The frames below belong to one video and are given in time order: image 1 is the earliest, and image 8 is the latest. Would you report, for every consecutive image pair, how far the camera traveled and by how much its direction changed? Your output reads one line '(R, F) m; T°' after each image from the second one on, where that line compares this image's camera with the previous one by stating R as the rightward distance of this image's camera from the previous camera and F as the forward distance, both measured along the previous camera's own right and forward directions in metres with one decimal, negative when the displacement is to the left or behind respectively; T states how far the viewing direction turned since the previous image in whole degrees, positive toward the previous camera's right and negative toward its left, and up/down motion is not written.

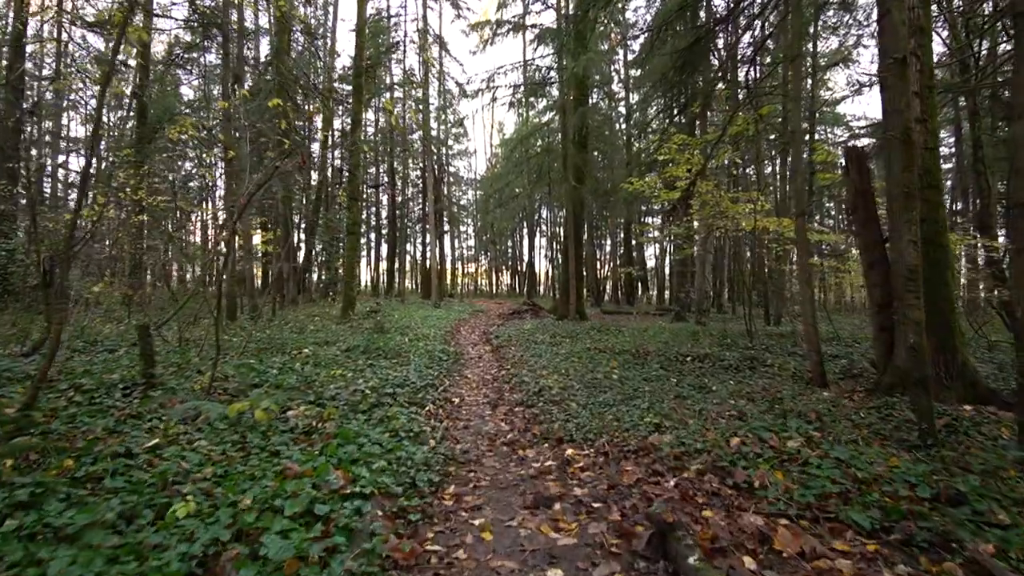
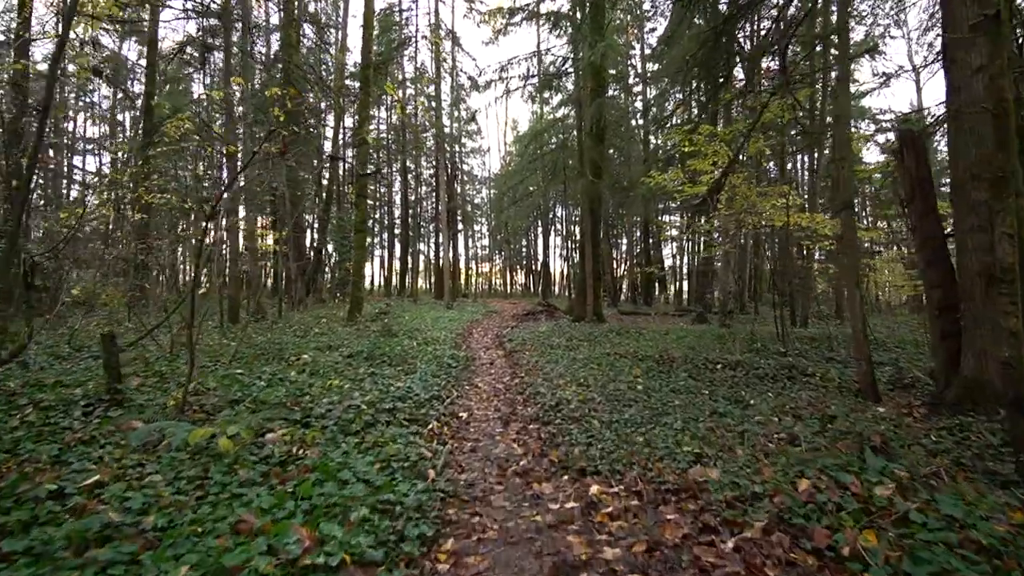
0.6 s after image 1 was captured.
(0.0, +0.7) m; -1°
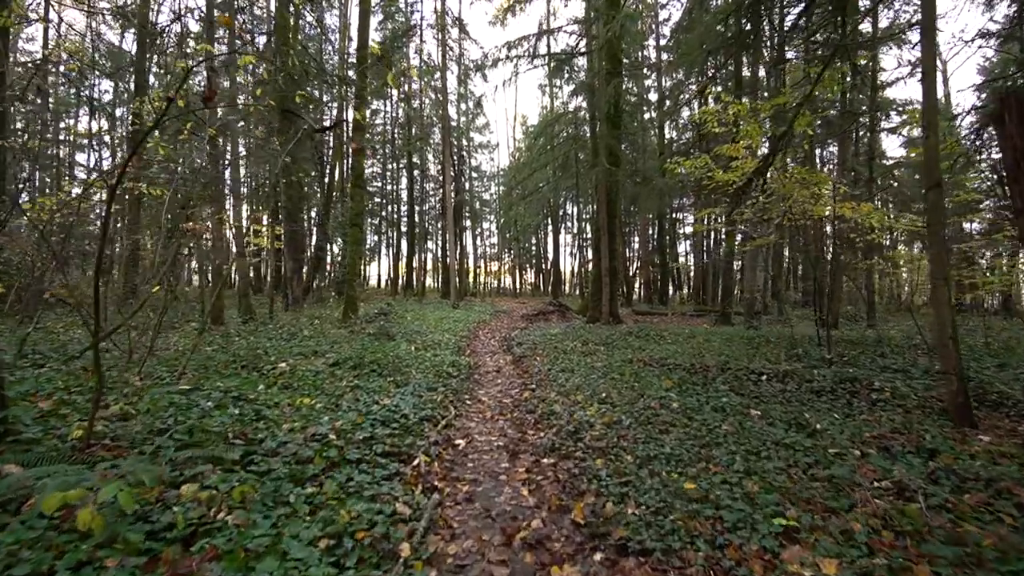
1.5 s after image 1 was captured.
(0.0, +1.2) m; -1°
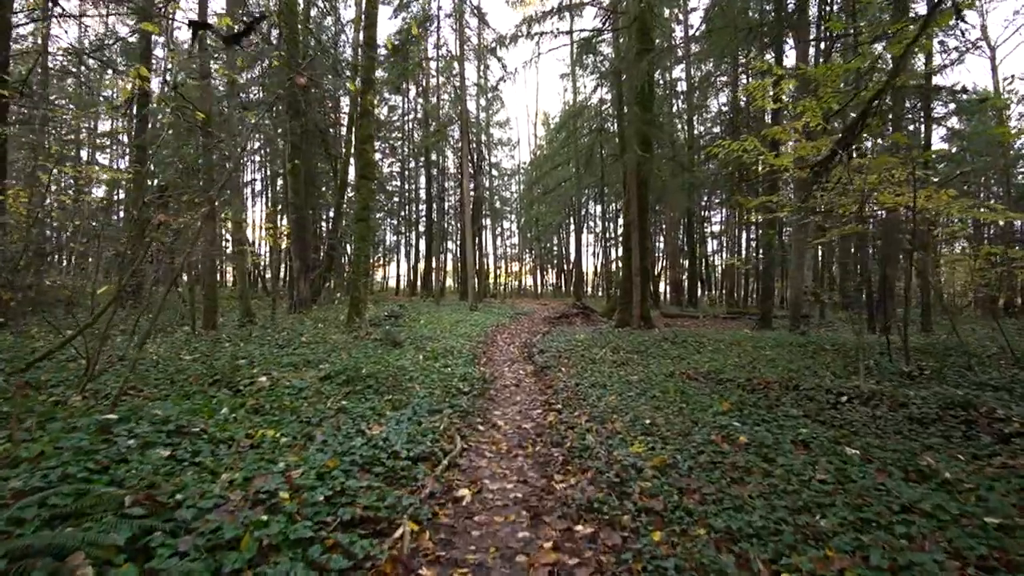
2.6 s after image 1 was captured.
(0.0, +1.3) m; -2°
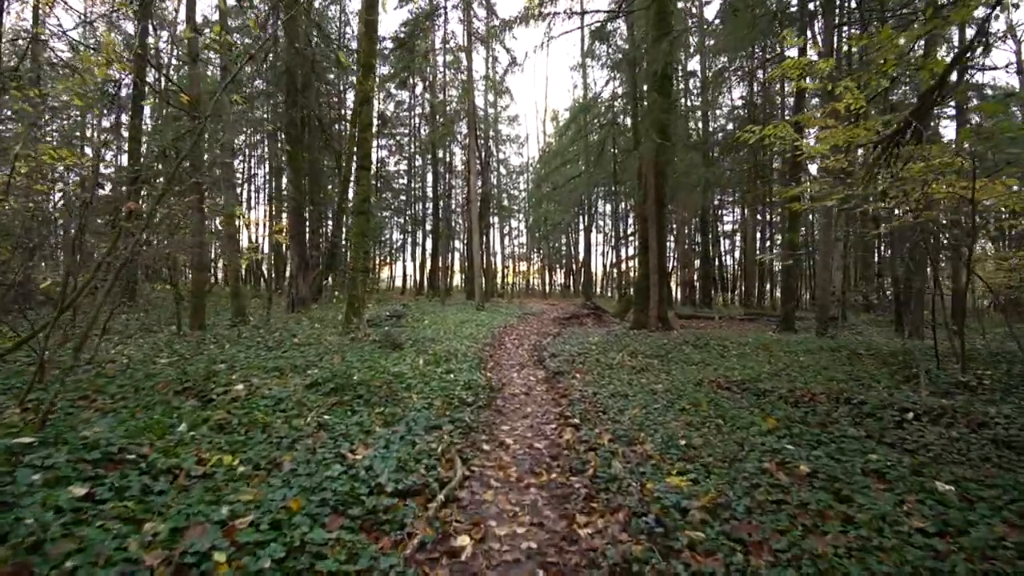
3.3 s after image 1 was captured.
(0.0, +0.8) m; -1°
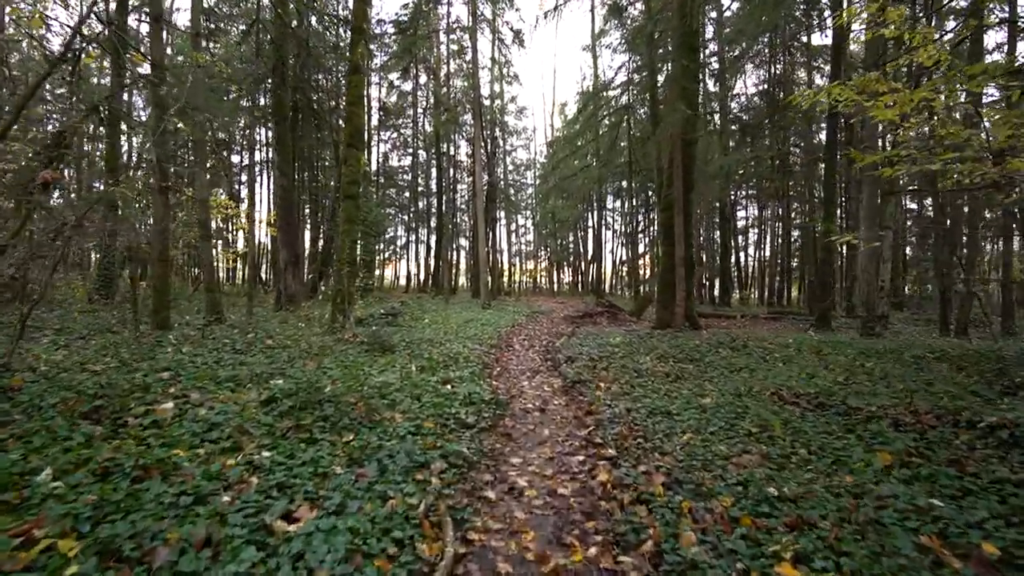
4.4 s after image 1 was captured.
(-0.1, +1.4) m; -1°
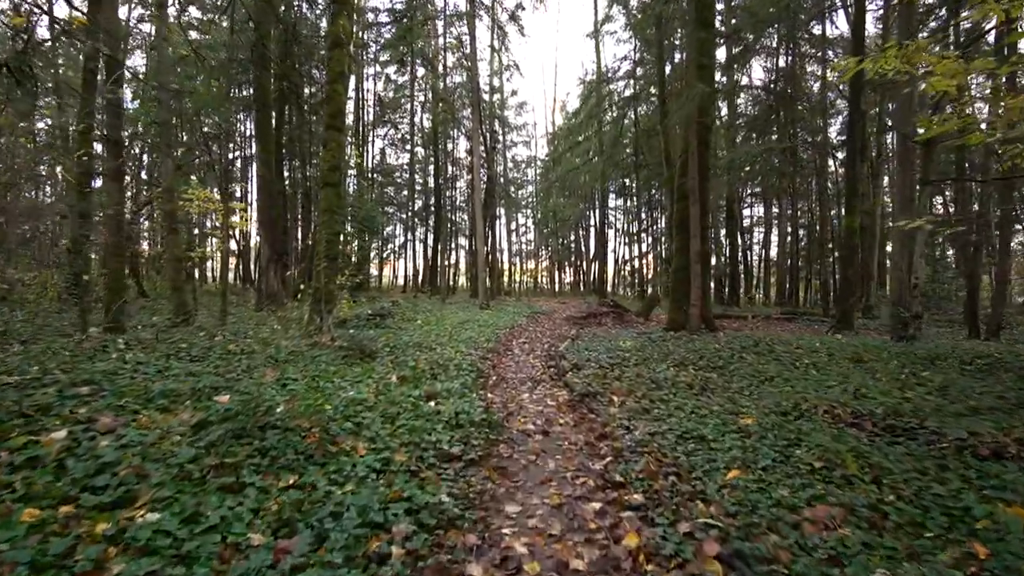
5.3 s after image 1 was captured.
(0.0, +1.0) m; 0°
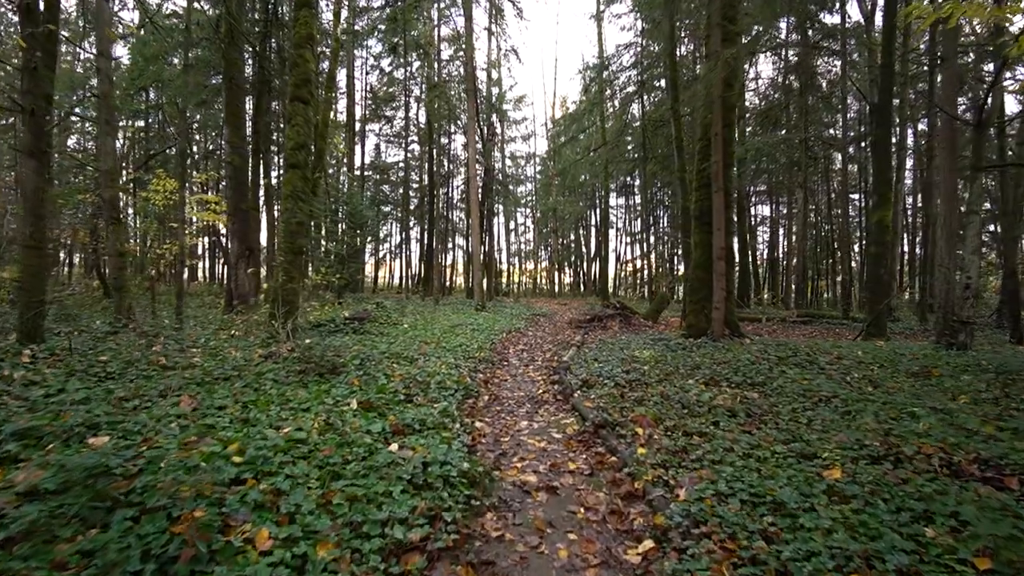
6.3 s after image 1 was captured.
(0.0, +1.3) m; 0°
